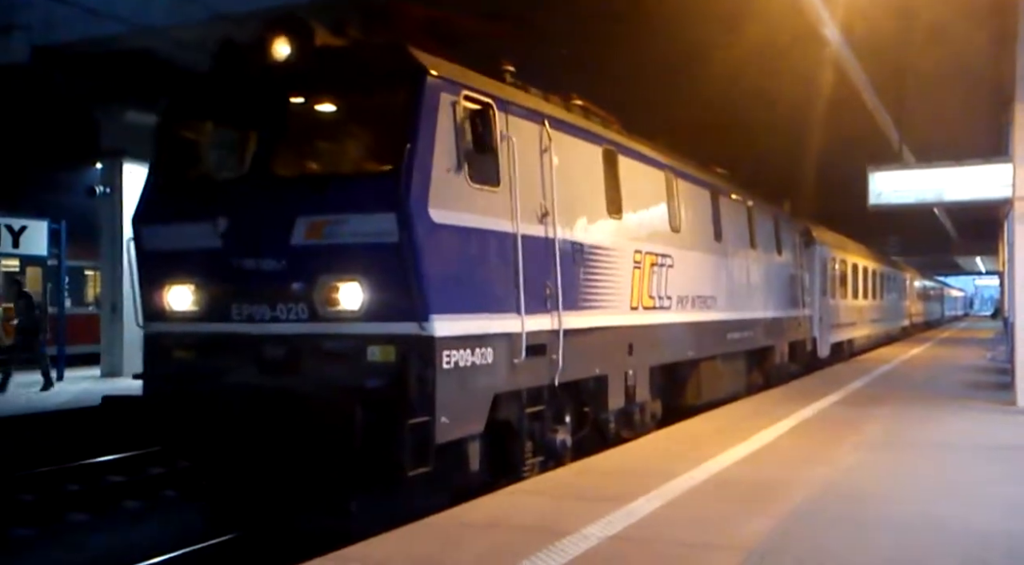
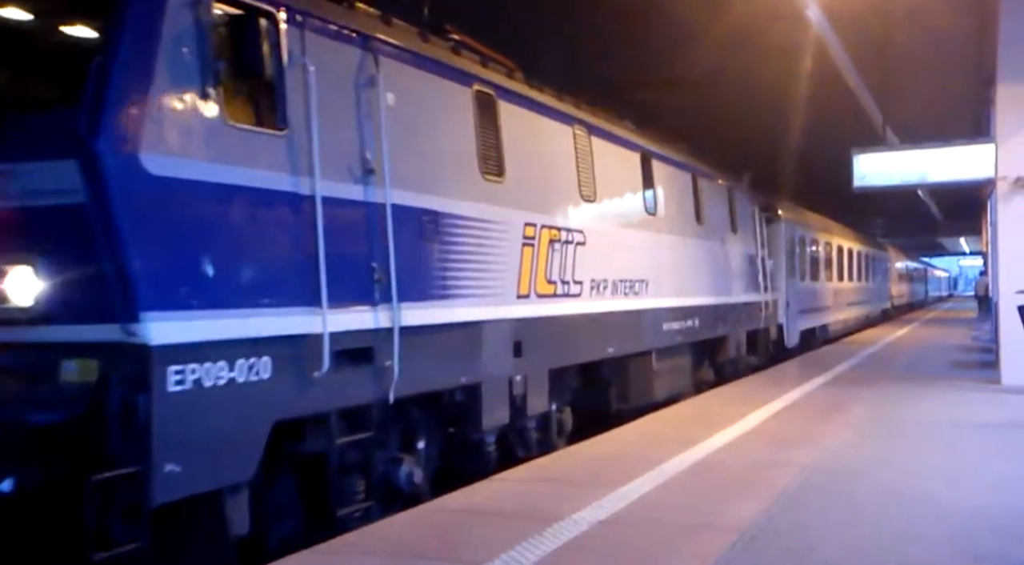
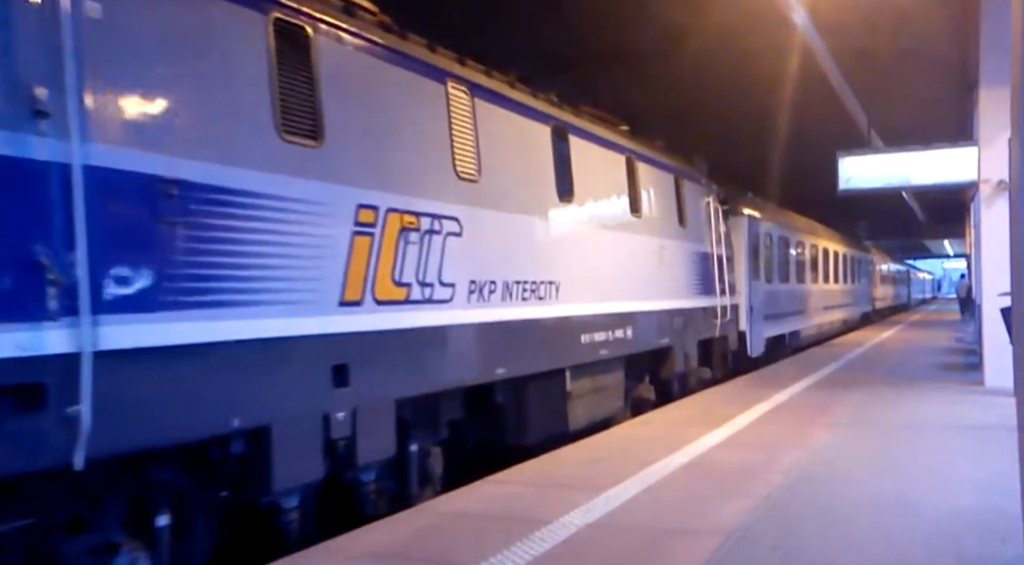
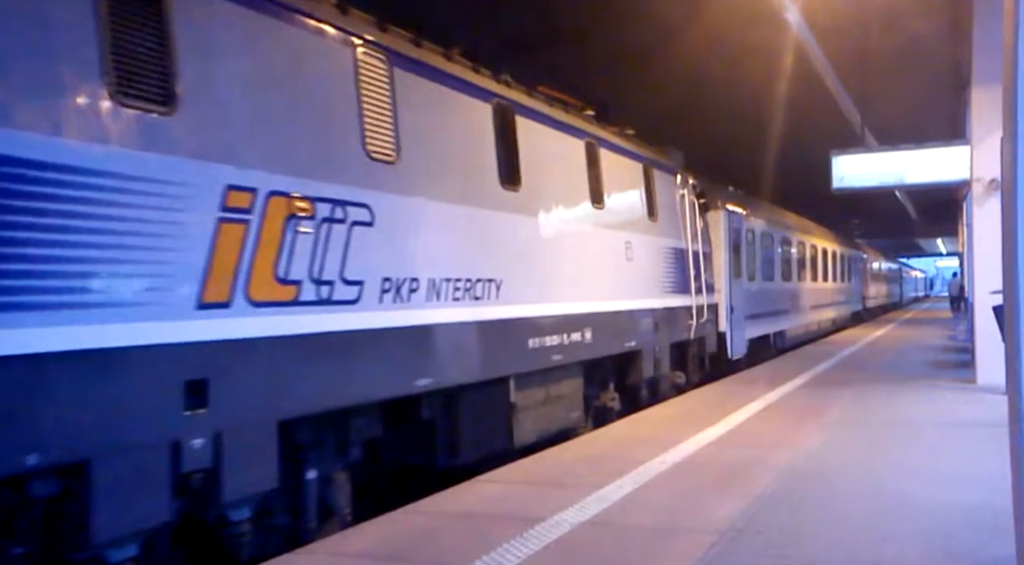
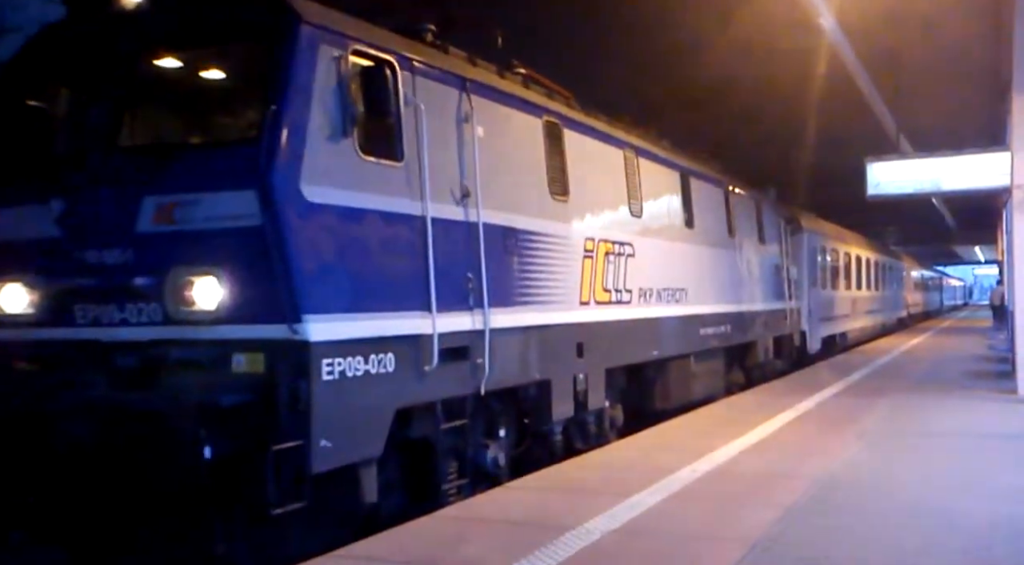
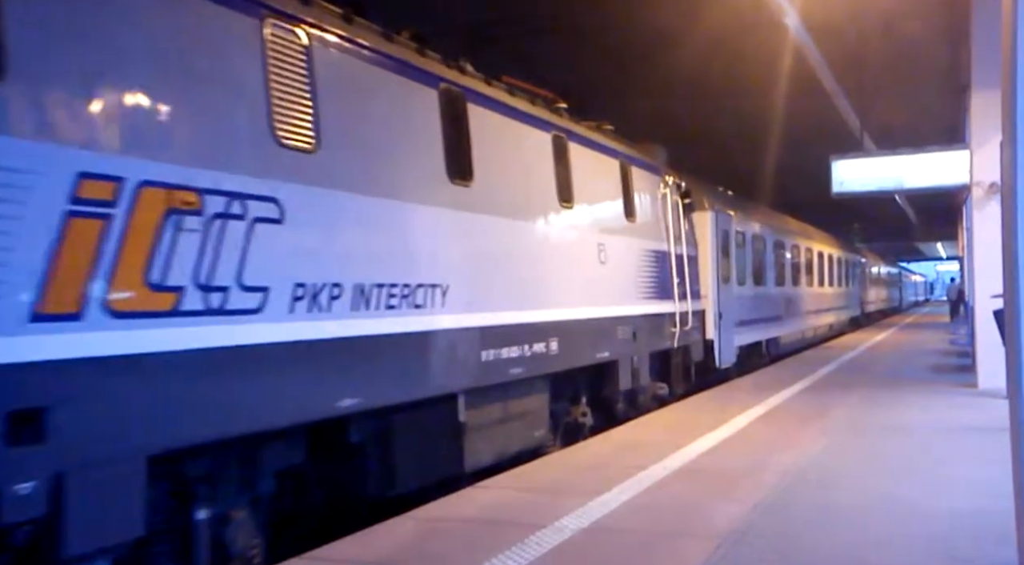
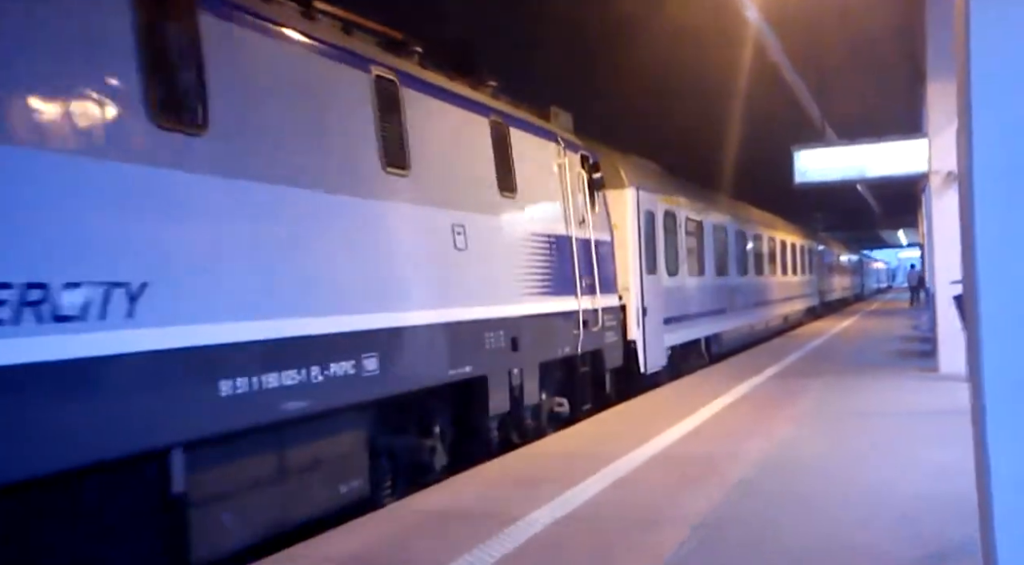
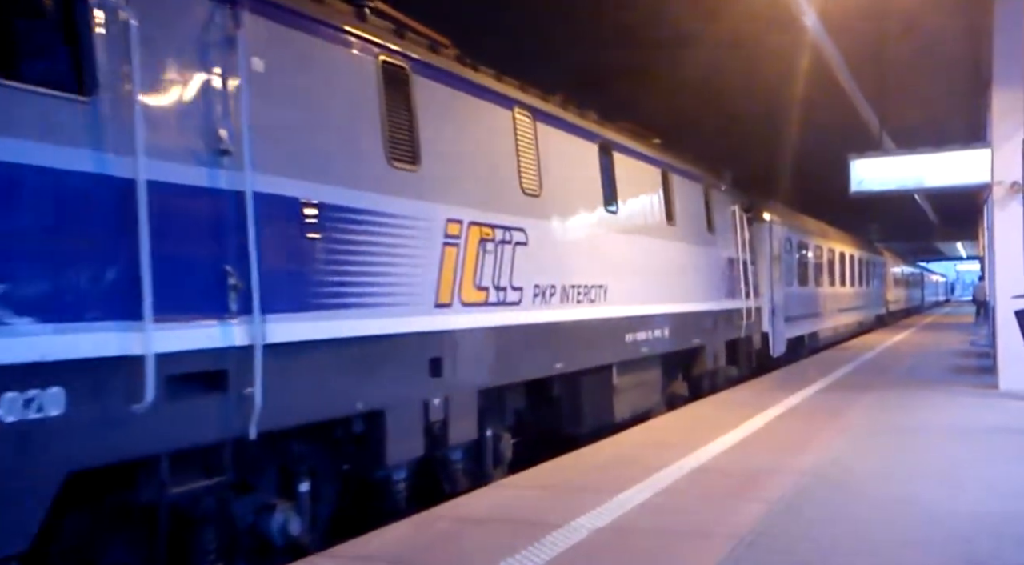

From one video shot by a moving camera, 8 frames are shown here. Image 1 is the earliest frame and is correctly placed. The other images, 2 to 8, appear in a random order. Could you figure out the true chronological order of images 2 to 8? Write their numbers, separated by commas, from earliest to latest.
5, 2, 8, 3, 4, 6, 7
